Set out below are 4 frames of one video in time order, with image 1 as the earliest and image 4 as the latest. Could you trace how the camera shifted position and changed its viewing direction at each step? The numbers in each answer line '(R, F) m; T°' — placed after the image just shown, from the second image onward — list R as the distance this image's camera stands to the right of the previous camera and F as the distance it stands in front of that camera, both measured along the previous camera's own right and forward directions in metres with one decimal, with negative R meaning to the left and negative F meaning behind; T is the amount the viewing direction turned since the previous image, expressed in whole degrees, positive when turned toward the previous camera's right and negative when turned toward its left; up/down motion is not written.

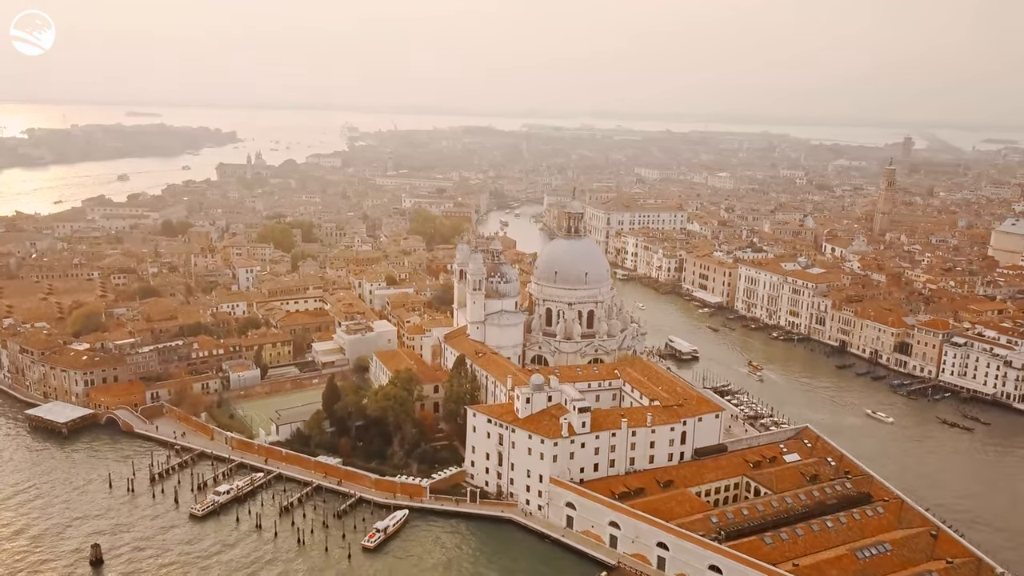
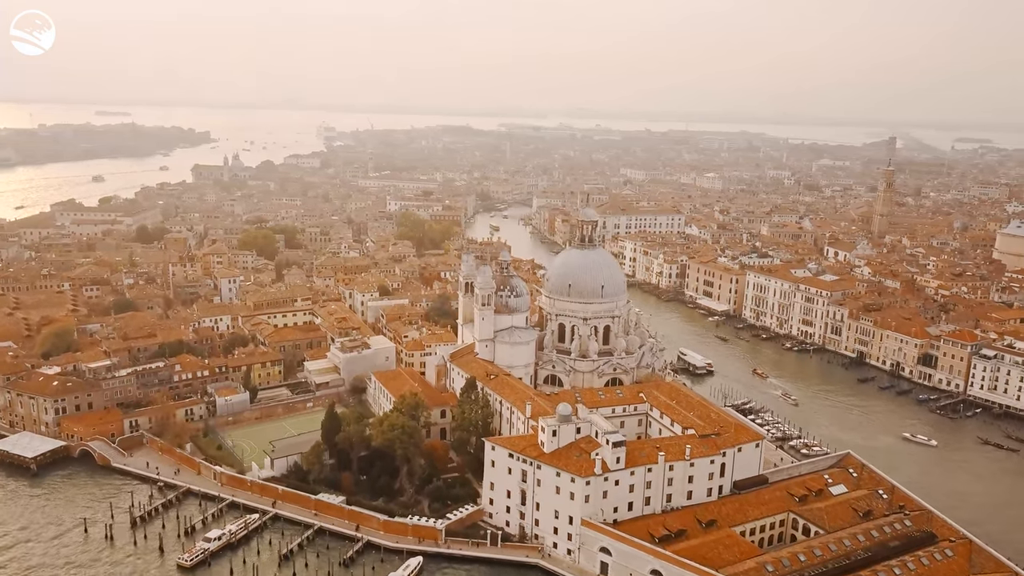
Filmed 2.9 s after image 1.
(-1.5, +2.8) m; +2°
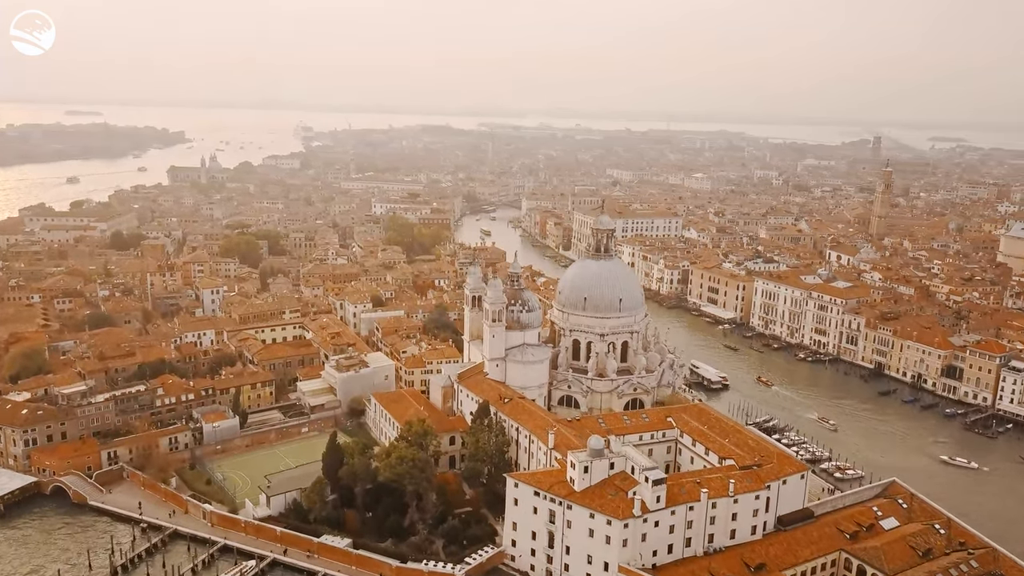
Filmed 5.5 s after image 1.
(-1.4, +2.5) m; +2°
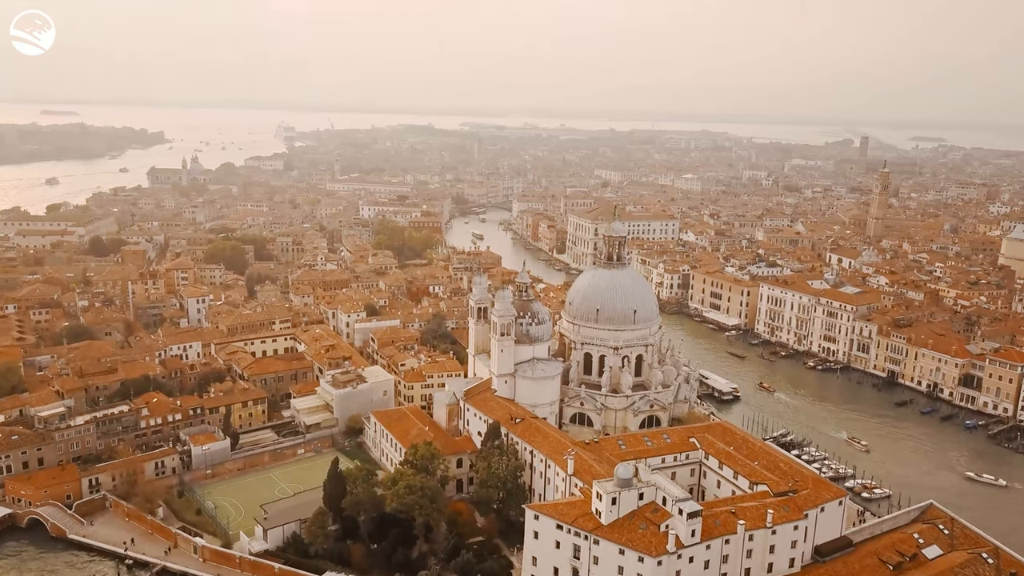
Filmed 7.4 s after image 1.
(-1.0, +1.8) m; +1°
